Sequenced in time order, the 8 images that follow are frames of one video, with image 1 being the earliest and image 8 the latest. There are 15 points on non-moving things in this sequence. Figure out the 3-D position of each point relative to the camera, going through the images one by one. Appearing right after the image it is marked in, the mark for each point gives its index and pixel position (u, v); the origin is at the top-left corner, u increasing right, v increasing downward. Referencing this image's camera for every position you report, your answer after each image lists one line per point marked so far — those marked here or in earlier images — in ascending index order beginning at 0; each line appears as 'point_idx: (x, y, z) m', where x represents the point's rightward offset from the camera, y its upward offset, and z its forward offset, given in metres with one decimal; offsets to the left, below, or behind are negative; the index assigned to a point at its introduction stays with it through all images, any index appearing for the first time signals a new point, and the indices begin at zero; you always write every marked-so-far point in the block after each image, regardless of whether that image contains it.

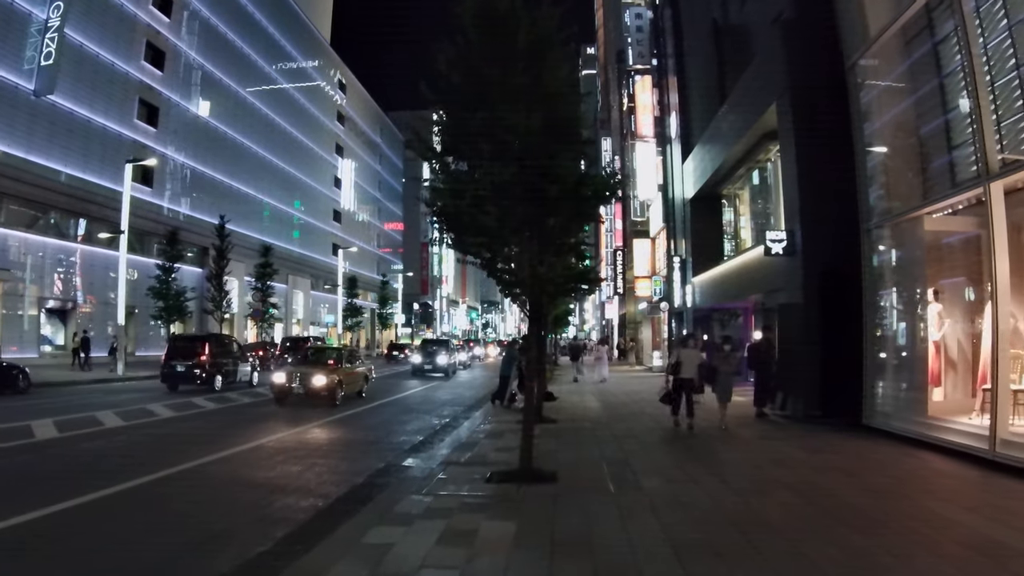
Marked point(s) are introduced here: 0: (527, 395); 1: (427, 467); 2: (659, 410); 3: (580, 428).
0: (+0.2, -1.3, +9.5) m
1: (-1.2, -2.5, +10.8) m
2: (+3.1, -2.6, +16.5) m
3: (+1.2, -2.5, +14.0) m
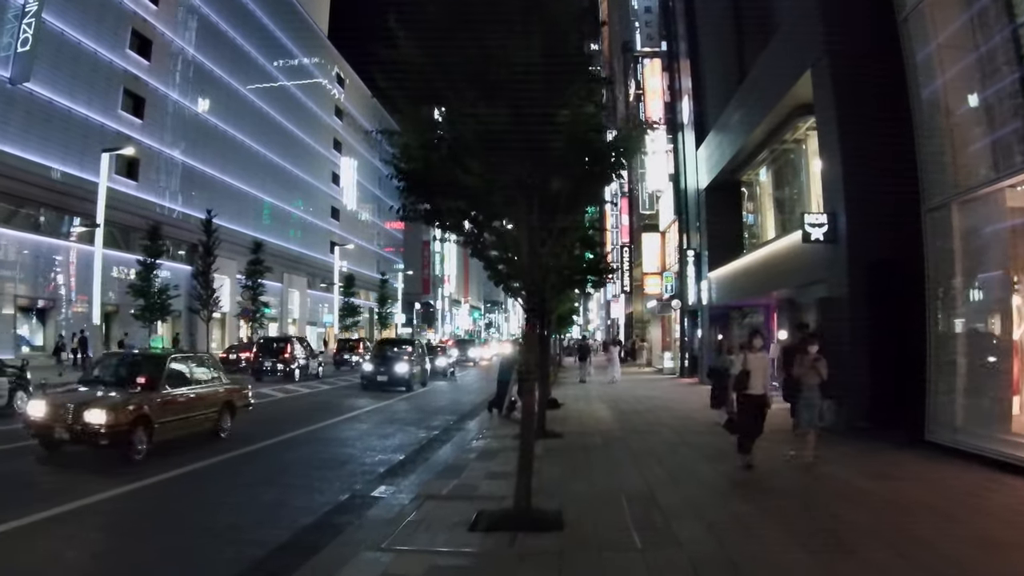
0: (+0.1, -1.1, +7.3) m
1: (-1.3, -2.3, +8.6) m
2: (+3.0, -2.5, +14.3) m
3: (+1.1, -2.4, +11.8) m
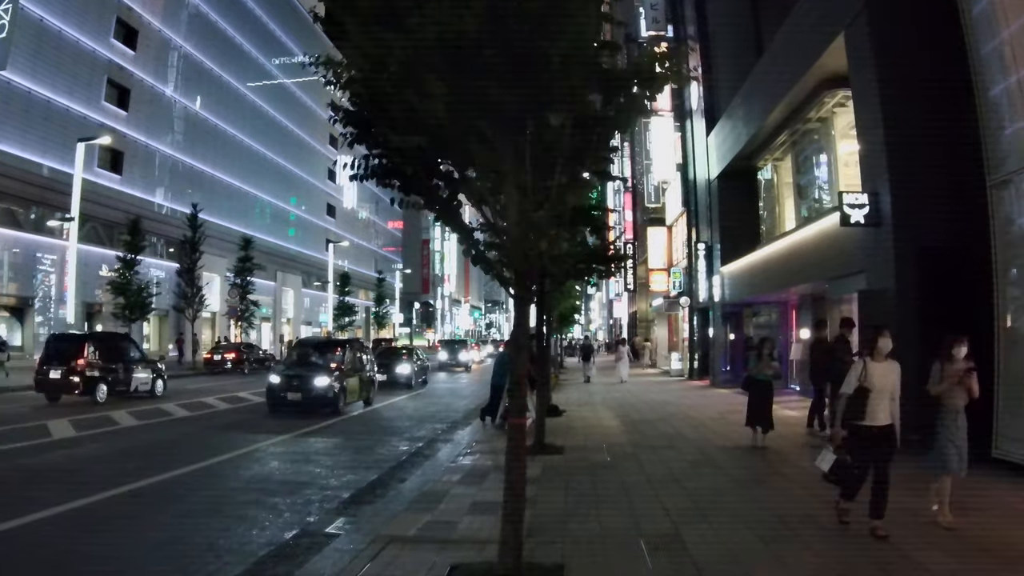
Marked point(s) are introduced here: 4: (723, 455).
0: (0.0, -1.0, +5.4) m
1: (-1.4, -2.2, +6.7) m
2: (+2.9, -2.3, +12.4) m
3: (+1.0, -2.3, +9.9) m
4: (+2.8, -2.3, +10.6) m
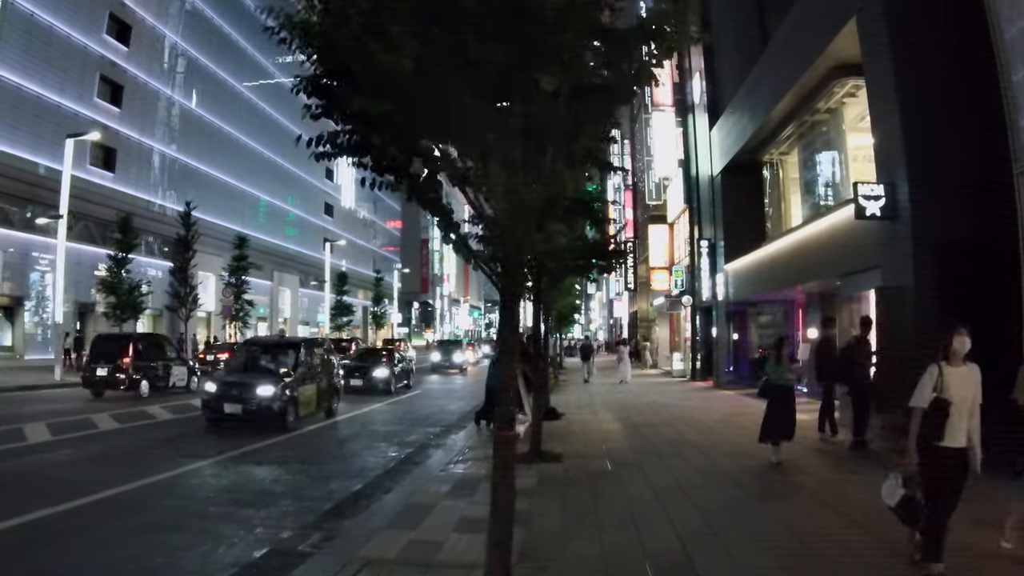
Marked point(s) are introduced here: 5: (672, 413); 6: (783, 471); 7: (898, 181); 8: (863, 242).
0: (-0.1, -0.9, +4.7) m
1: (-1.5, -2.2, +6.1) m
2: (+2.8, -2.3, +11.7) m
3: (+1.0, -2.2, +9.3) m
4: (+2.8, -2.2, +9.9) m
5: (+3.1, -2.4, +15.4) m
6: (+3.3, -2.3, +9.7) m
7: (+5.7, +1.6, +11.6) m
8: (+5.8, +0.8, +12.9) m
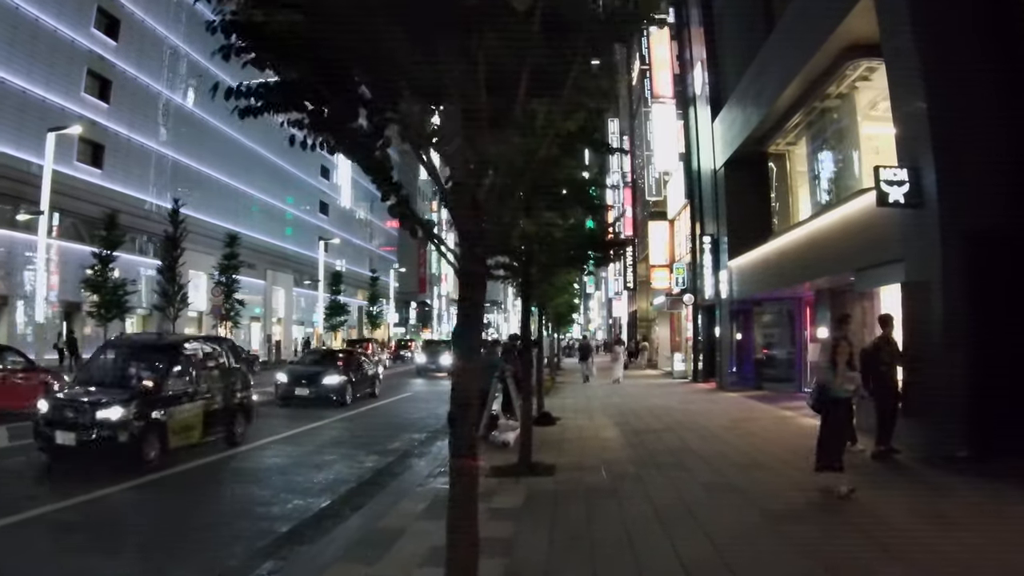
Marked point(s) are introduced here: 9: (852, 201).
0: (-0.2, -0.9, +3.7) m
1: (-1.6, -2.1, +5.0) m
2: (+2.7, -2.2, +10.7) m
3: (+0.8, -2.1, +8.3) m
4: (+2.6, -2.2, +8.9) m
5: (+3.0, -2.4, +14.4) m
6: (+3.2, -2.2, +8.7) m
7: (+5.5, +1.7, +10.6) m
8: (+5.6, +0.8, +11.9) m
9: (+5.7, +1.5, +13.2) m
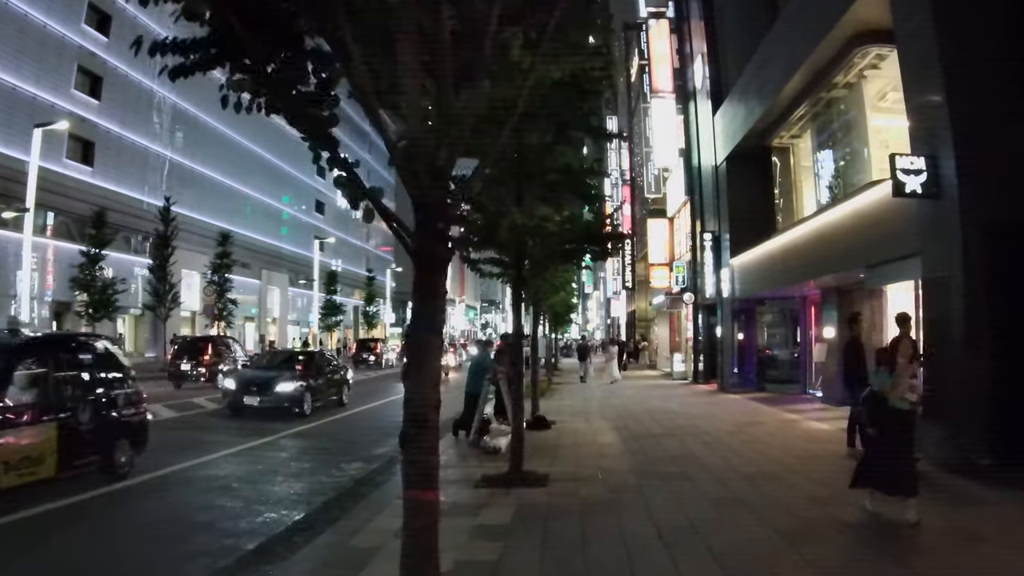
0: (-0.3, -0.8, +3.1) m
1: (-1.7, -2.0, +4.4) m
2: (+2.6, -2.1, +10.0) m
3: (+0.7, -2.1, +7.6) m
4: (+2.5, -2.1, +8.2) m
5: (+2.8, -2.3, +13.7) m
6: (+3.1, -2.2, +8.0) m
7: (+5.4, +1.7, +9.9) m
8: (+5.5, +0.9, +11.2) m
9: (+5.6, +1.5, +12.5) m
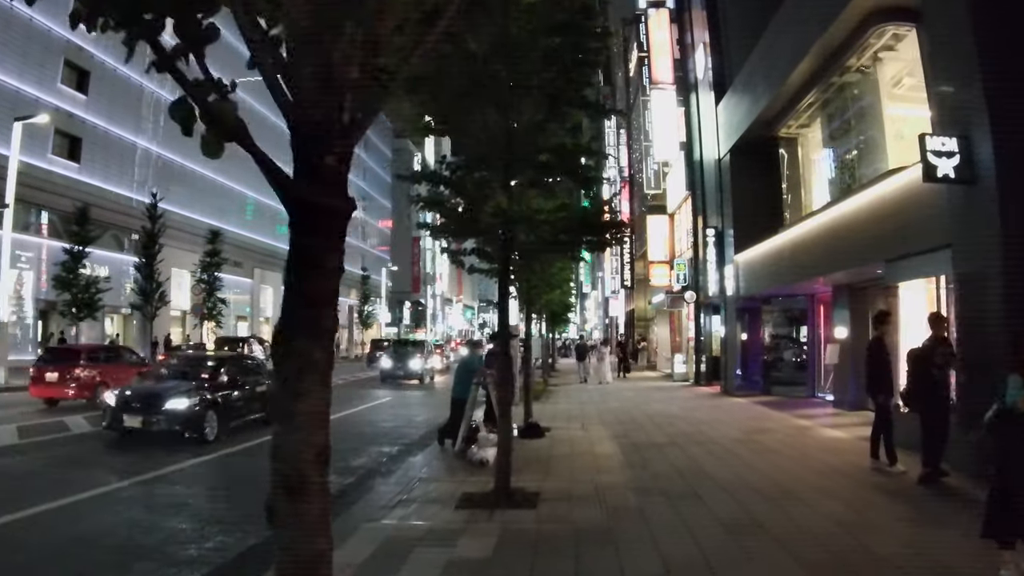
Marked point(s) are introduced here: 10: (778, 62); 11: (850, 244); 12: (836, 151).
0: (-0.4, -0.8, +2.1) m
1: (-1.9, -2.0, +3.4) m
2: (+2.4, -2.1, +9.1) m
3: (+0.6, -2.0, +6.6) m
4: (+2.4, -2.1, +7.3) m
5: (+2.7, -2.3, +12.7) m
6: (+2.9, -2.1, +7.1) m
7: (+5.3, +1.8, +9.0) m
8: (+5.4, +0.9, +10.3) m
9: (+5.5, +1.6, +11.6) m
10: (+5.9, +5.0, +17.4) m
11: (+5.6, +0.8, +13.2) m
12: (+7.0, +3.0, +17.1) m
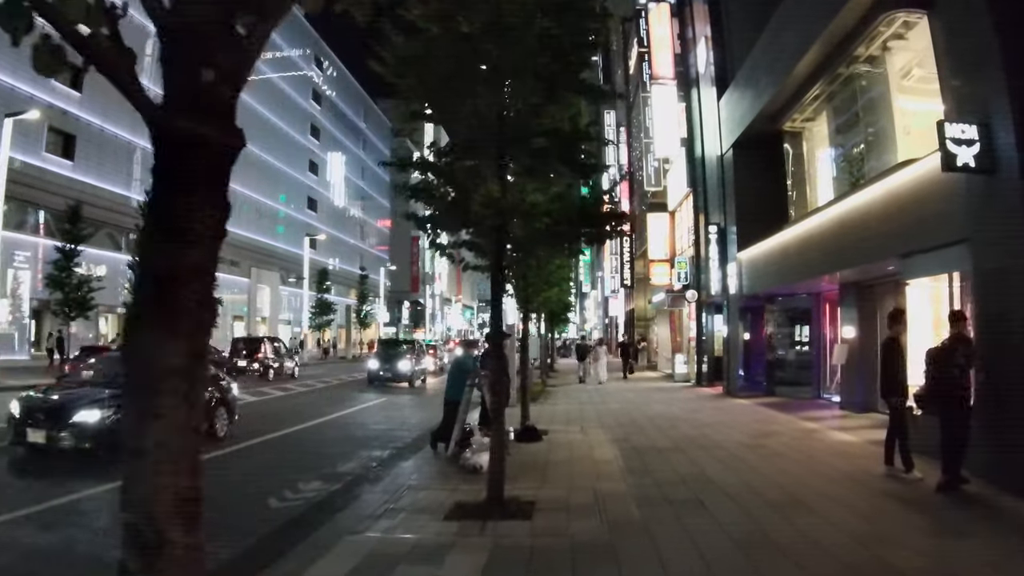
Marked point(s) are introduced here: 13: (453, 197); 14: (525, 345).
0: (-0.5, -0.7, +1.6) m
1: (-1.9, -1.9, +2.9) m
2: (+2.4, -2.1, +8.6) m
3: (+0.5, -2.0, +6.1) m
4: (+2.3, -2.0, +6.8) m
5: (+2.6, -2.2, +12.2) m
6: (+2.9, -2.1, +6.6) m
7: (+5.2, +1.8, +8.5) m
8: (+5.3, +1.0, +9.8) m
9: (+5.4, +1.6, +11.1) m
10: (+5.8, +5.0, +16.9) m
11: (+5.6, +0.8, +12.7) m
12: (+6.9, +3.0, +16.6) m
13: (-0.6, +0.9, +8.1) m
14: (+0.2, -1.0, +14.6) m
